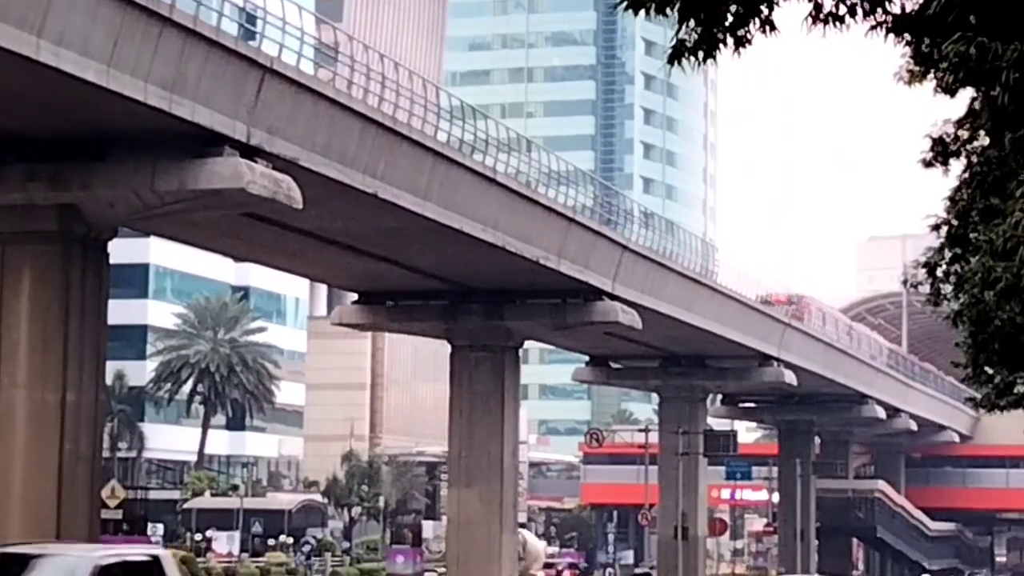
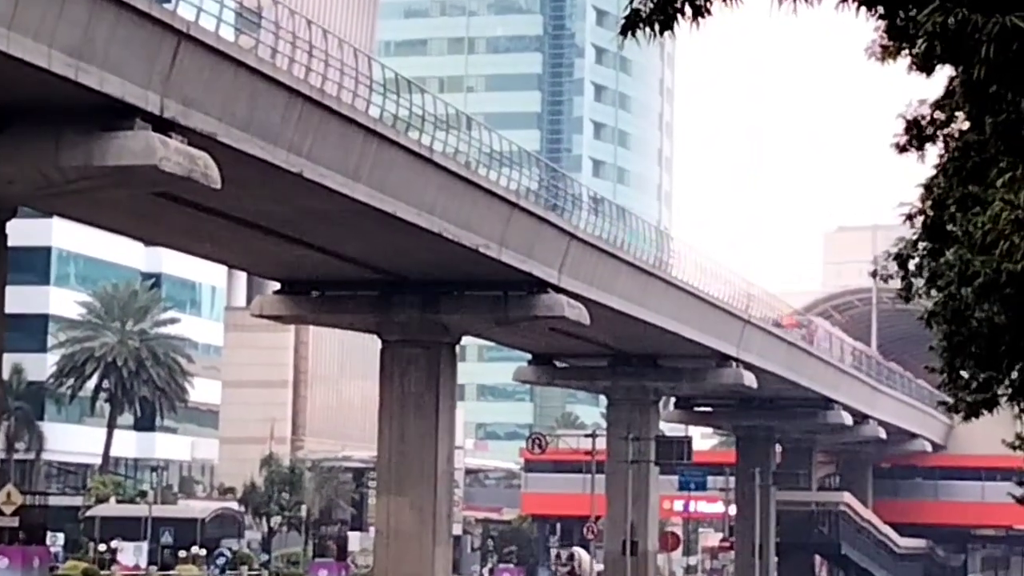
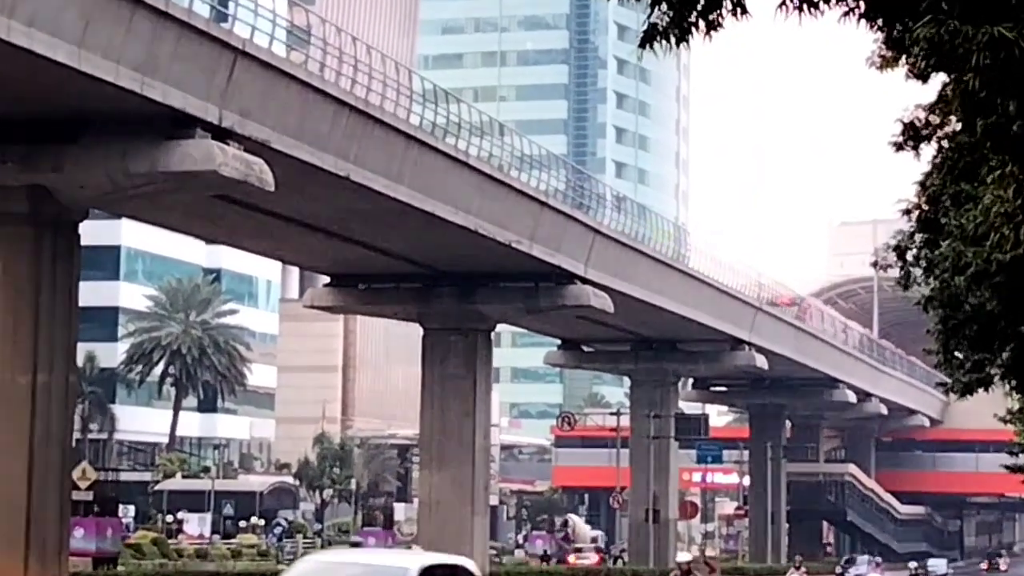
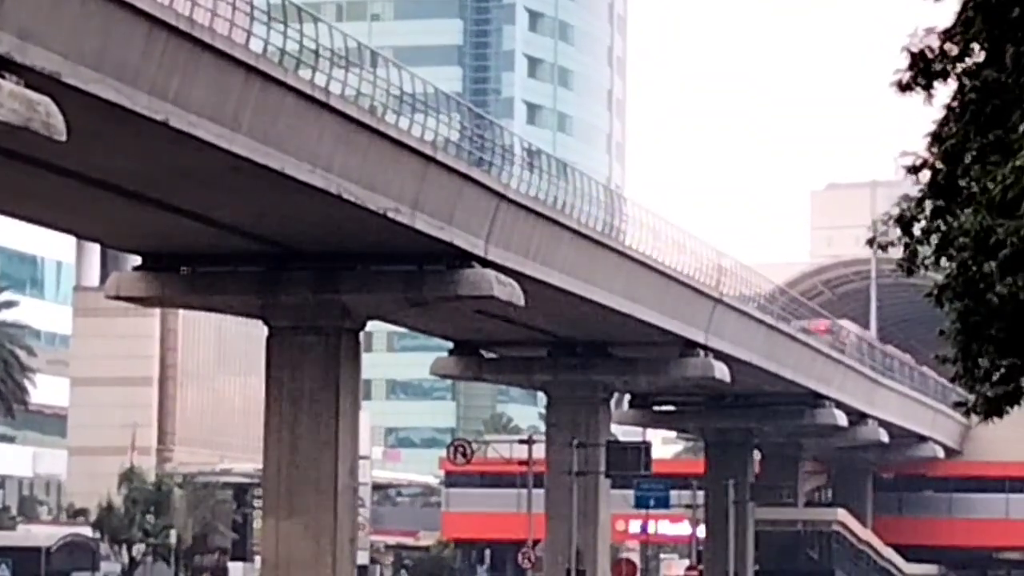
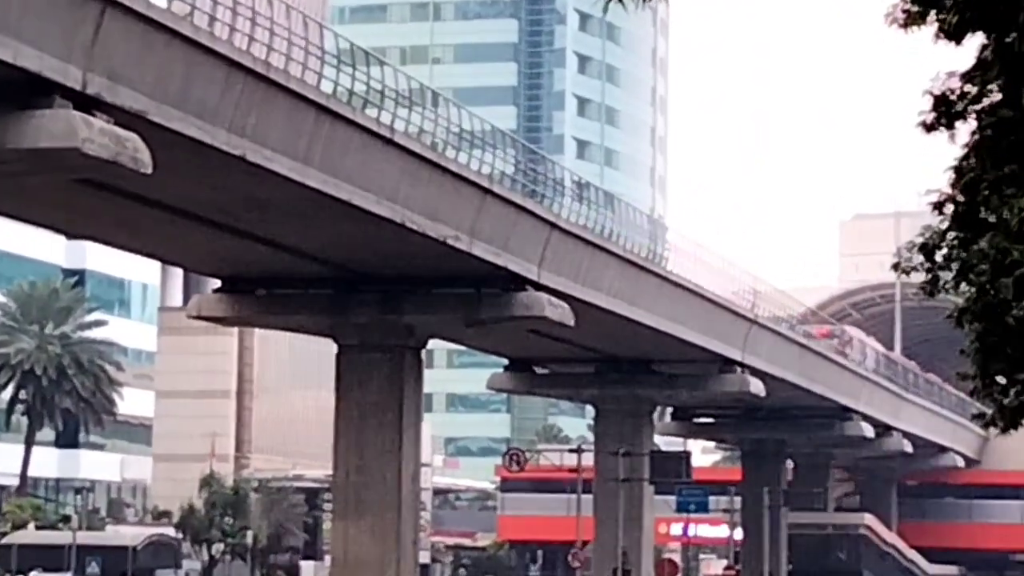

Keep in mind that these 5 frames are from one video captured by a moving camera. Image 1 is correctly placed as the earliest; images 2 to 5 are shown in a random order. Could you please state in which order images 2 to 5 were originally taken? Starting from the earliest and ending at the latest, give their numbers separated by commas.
3, 2, 5, 4
